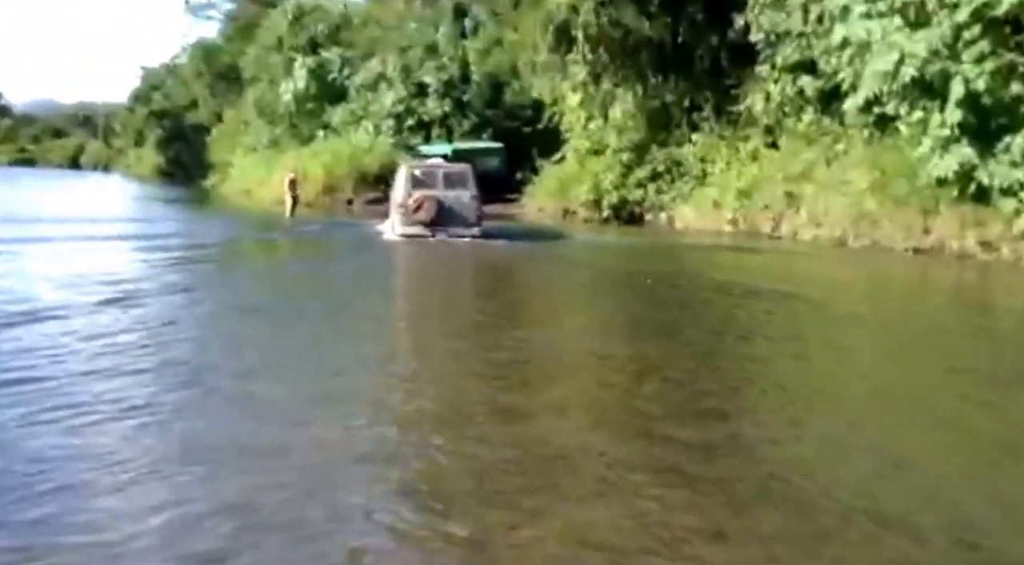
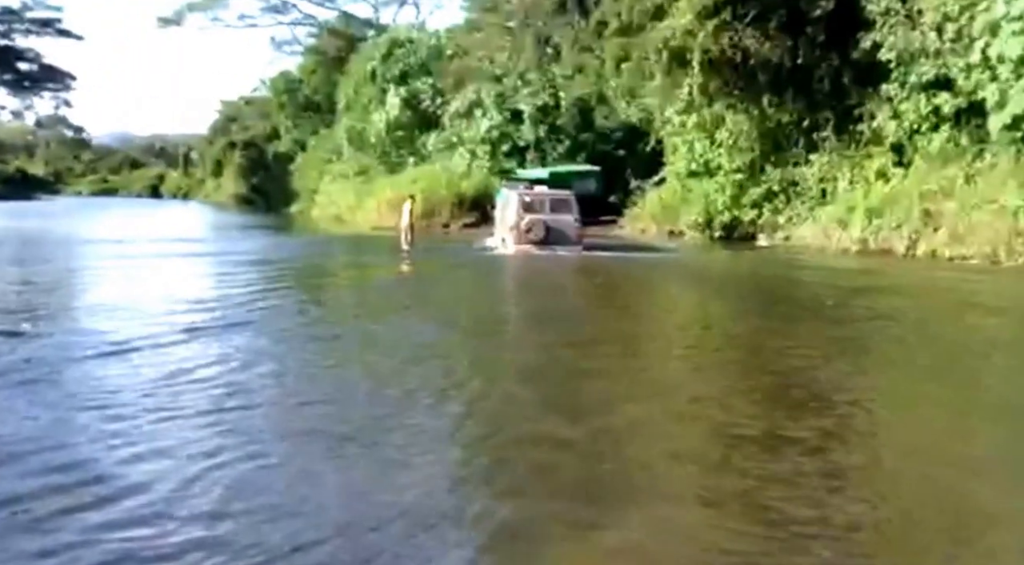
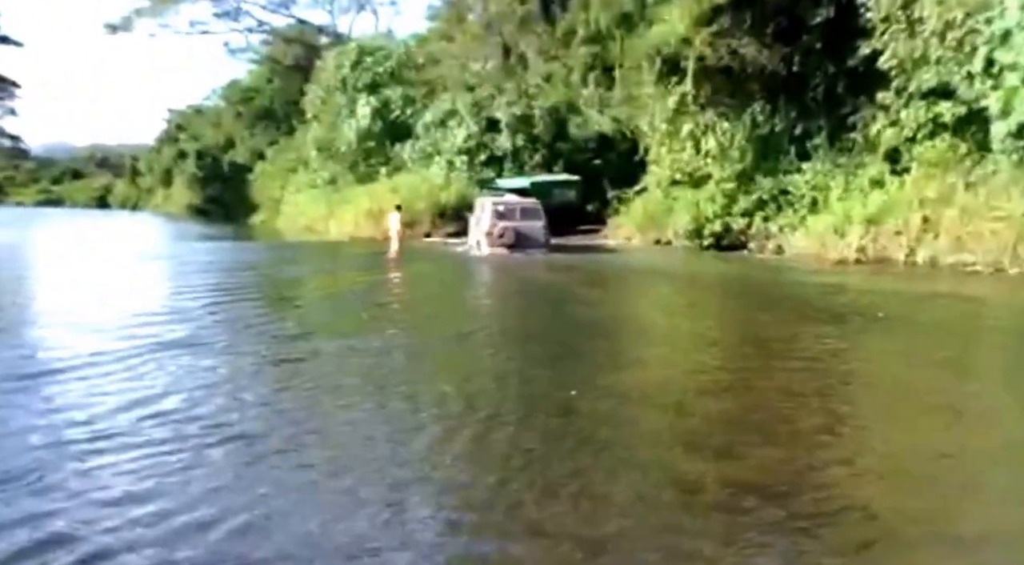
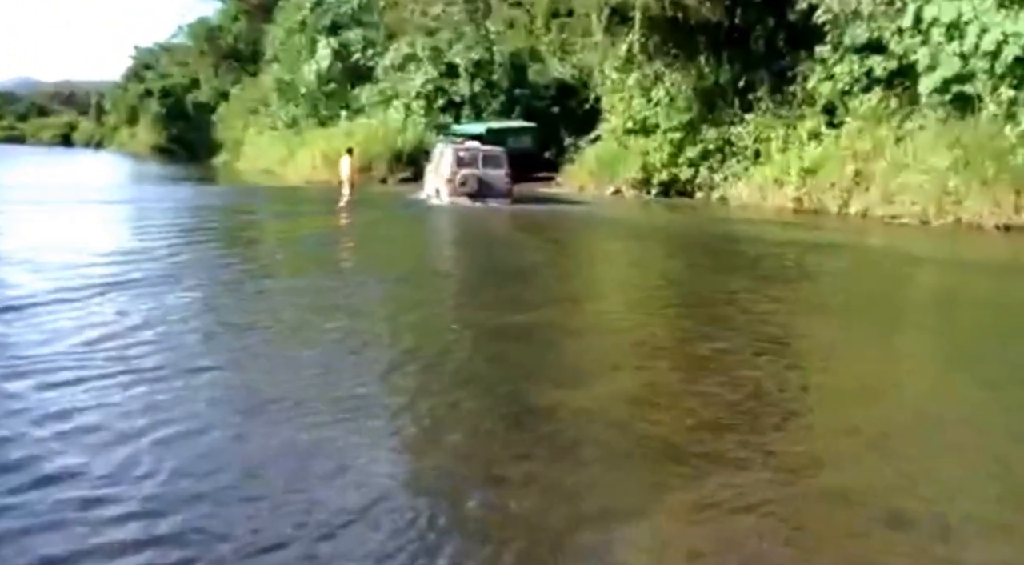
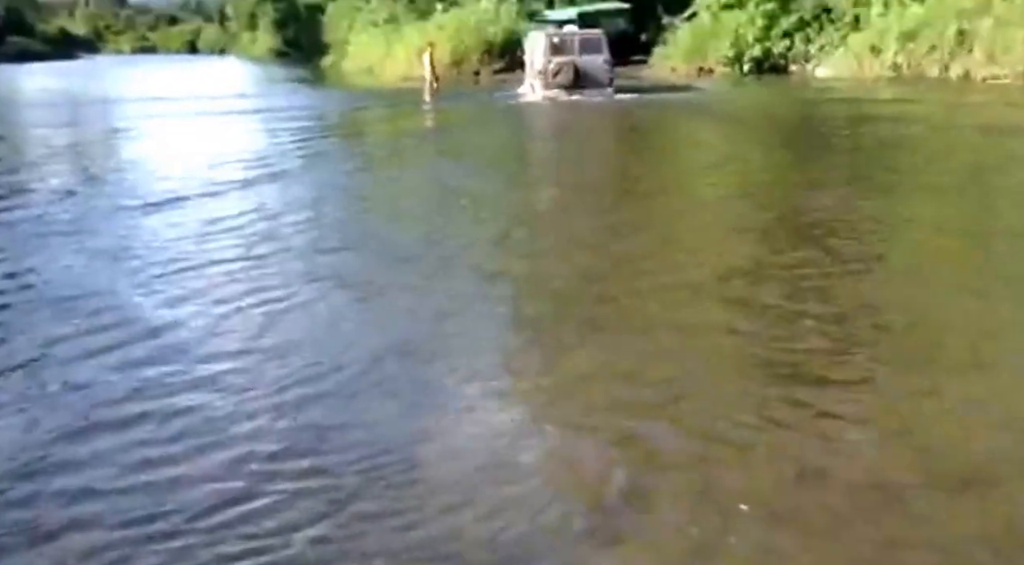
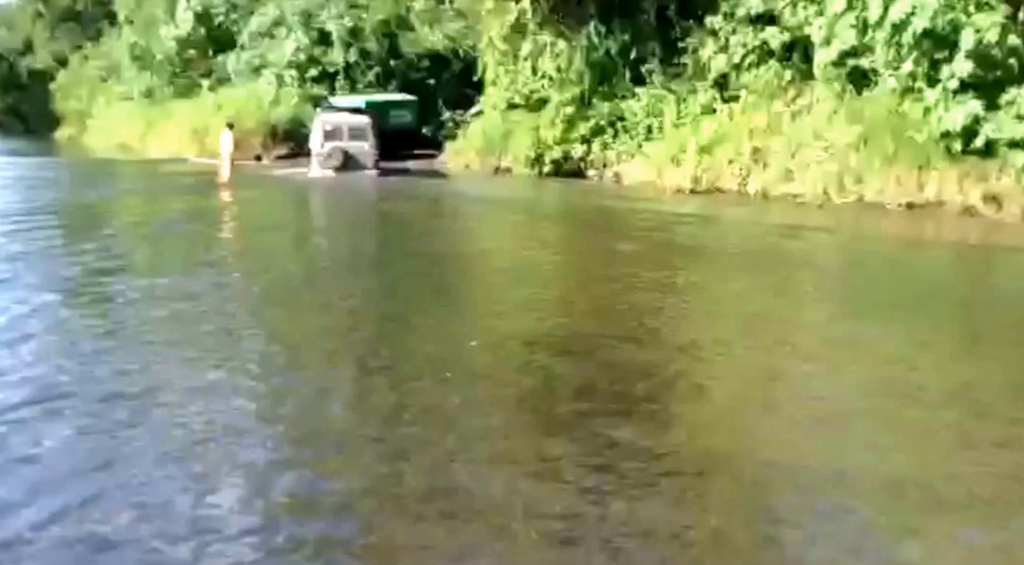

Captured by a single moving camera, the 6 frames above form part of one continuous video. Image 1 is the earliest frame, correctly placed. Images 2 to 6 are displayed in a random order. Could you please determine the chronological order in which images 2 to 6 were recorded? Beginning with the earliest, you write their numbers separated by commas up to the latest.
5, 2, 4, 3, 6
